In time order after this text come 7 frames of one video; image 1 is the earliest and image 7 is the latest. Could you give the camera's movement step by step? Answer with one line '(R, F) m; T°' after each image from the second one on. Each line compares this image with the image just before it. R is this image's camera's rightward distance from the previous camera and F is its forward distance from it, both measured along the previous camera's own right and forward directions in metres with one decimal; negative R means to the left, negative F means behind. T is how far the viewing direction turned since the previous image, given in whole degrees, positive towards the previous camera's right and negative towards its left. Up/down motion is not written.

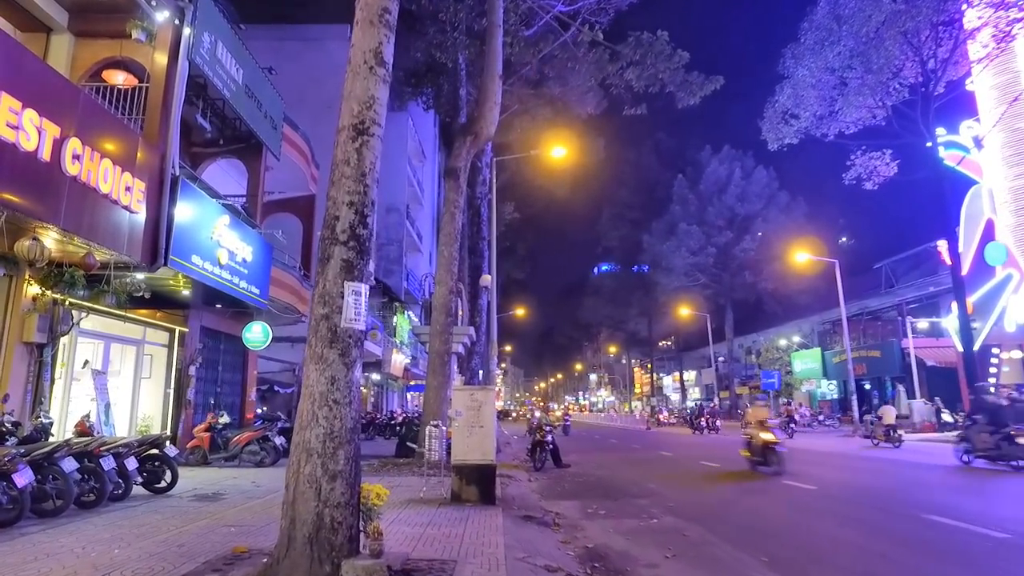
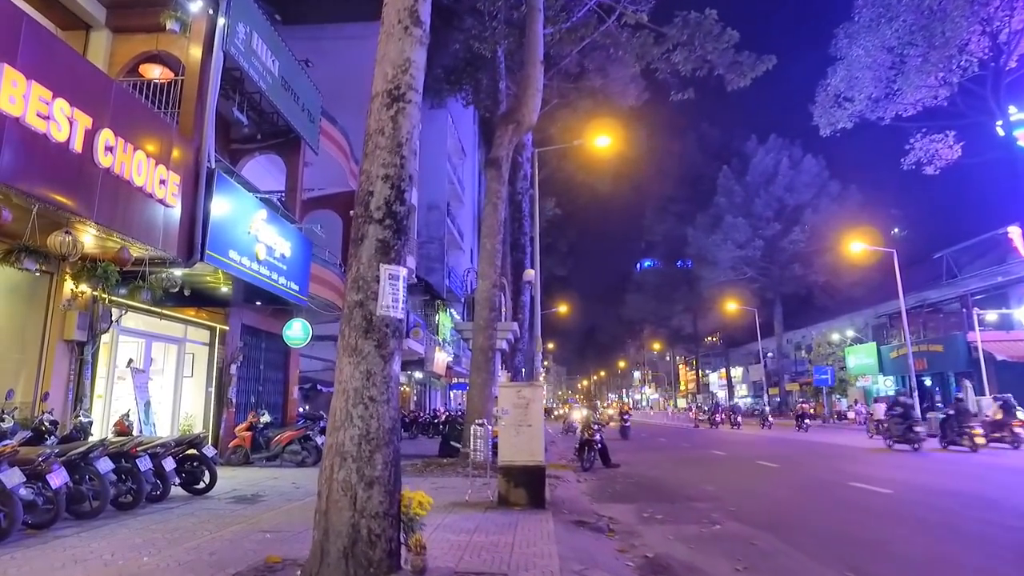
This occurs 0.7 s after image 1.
(-0.1, +0.6) m; -4°
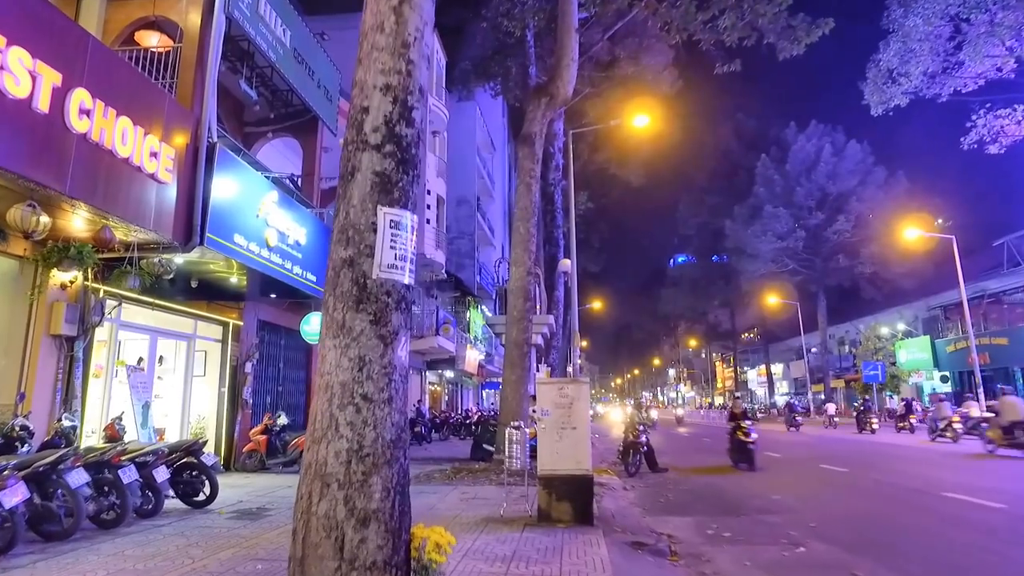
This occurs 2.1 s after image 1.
(-0.1, +1.3) m; -3°
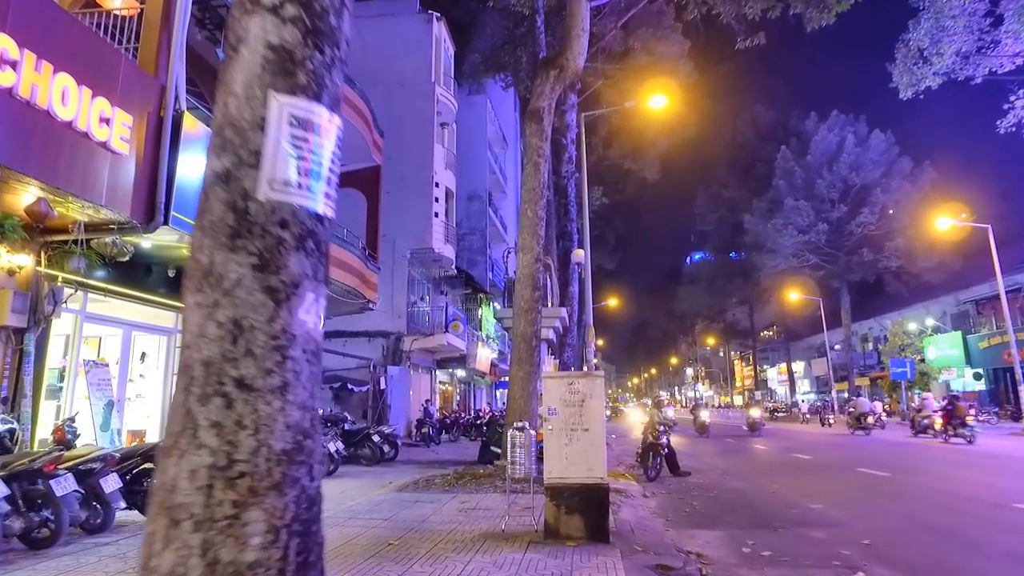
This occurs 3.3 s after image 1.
(+0.2, +1.1) m; -1°
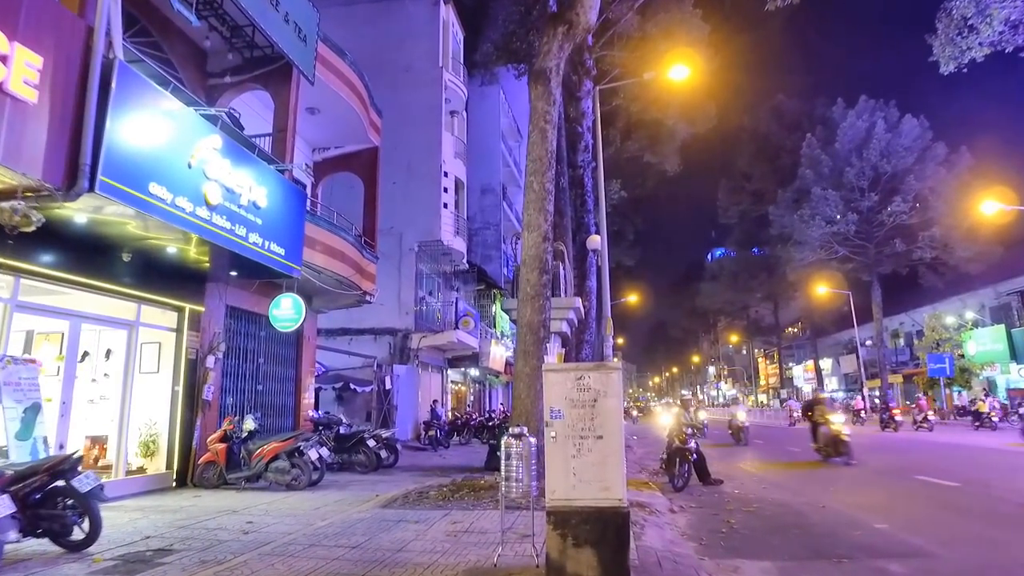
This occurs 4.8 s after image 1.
(+0.2, +1.5) m; -2°
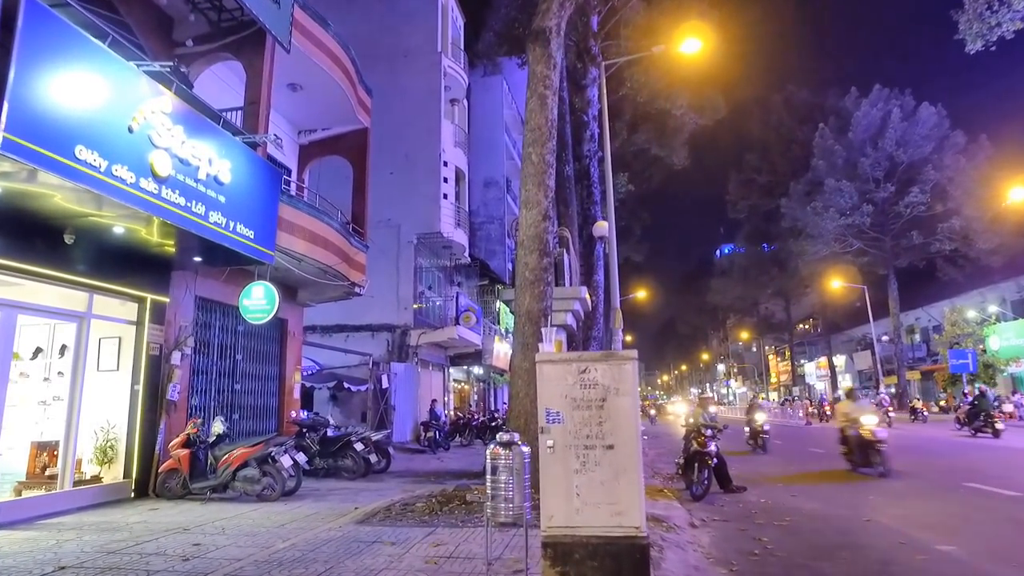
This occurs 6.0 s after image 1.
(+0.1, +1.2) m; -1°
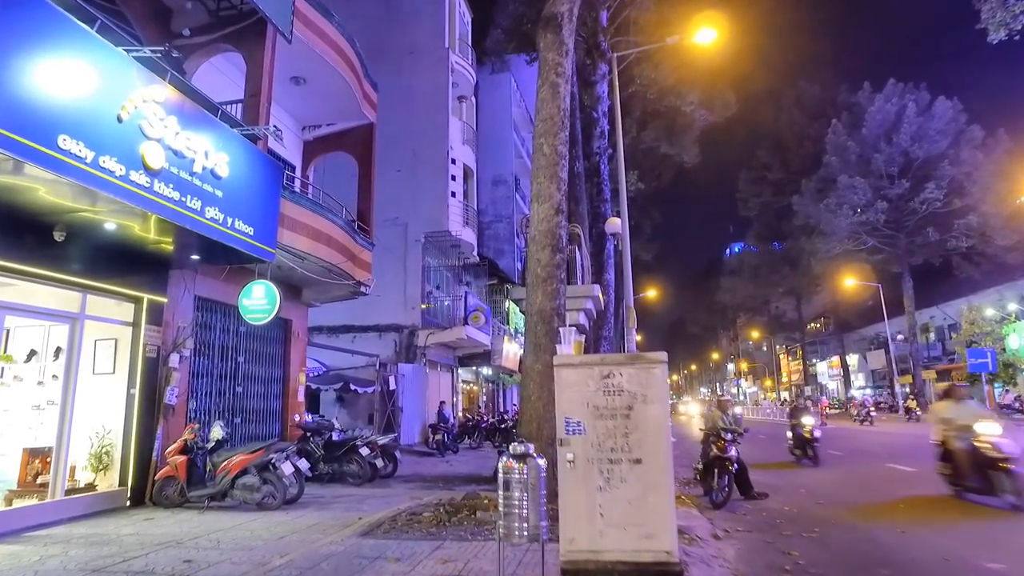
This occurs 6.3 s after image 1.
(0.0, +0.4) m; -1°
